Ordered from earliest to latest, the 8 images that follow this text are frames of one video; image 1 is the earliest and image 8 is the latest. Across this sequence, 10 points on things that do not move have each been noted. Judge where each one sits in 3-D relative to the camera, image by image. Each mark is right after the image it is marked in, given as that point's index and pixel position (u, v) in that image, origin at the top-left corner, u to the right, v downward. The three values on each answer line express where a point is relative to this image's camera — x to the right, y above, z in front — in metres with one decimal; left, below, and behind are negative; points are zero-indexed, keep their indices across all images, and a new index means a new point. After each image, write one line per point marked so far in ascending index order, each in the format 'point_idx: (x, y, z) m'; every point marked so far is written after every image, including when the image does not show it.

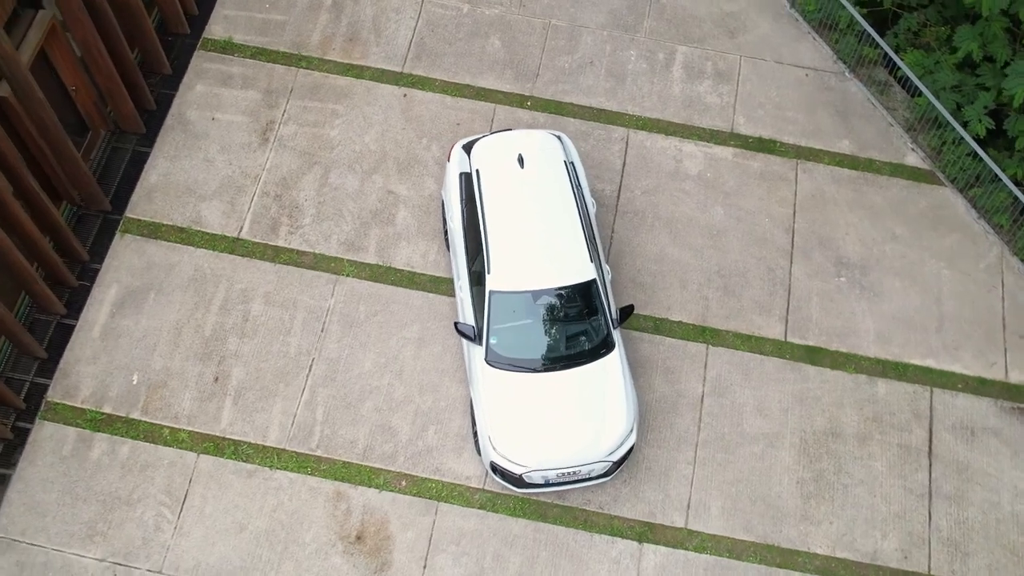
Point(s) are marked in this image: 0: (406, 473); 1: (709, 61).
0: (-1.0, -1.7, +9.9) m
1: (+2.3, +2.7, +12.4) m
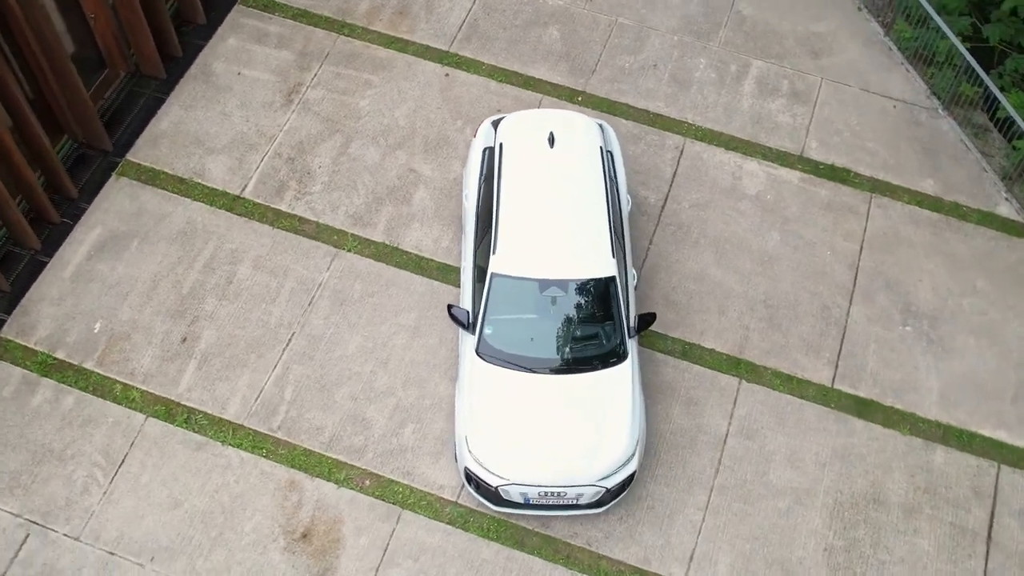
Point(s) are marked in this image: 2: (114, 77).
0: (-1.2, -1.5, +8.6) m
1: (+2.9, +2.2, +11.2) m
2: (-4.1, +2.2, +10.8) m
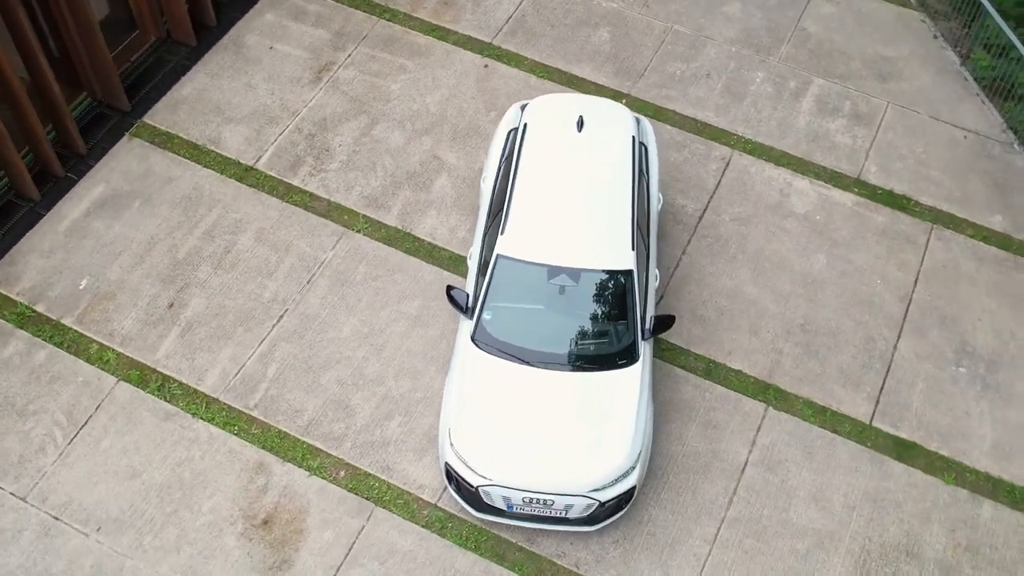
0: (-1.2, -1.3, +7.9) m
1: (+3.3, +1.8, +10.4) m
2: (-3.7, +2.4, +10.5) m
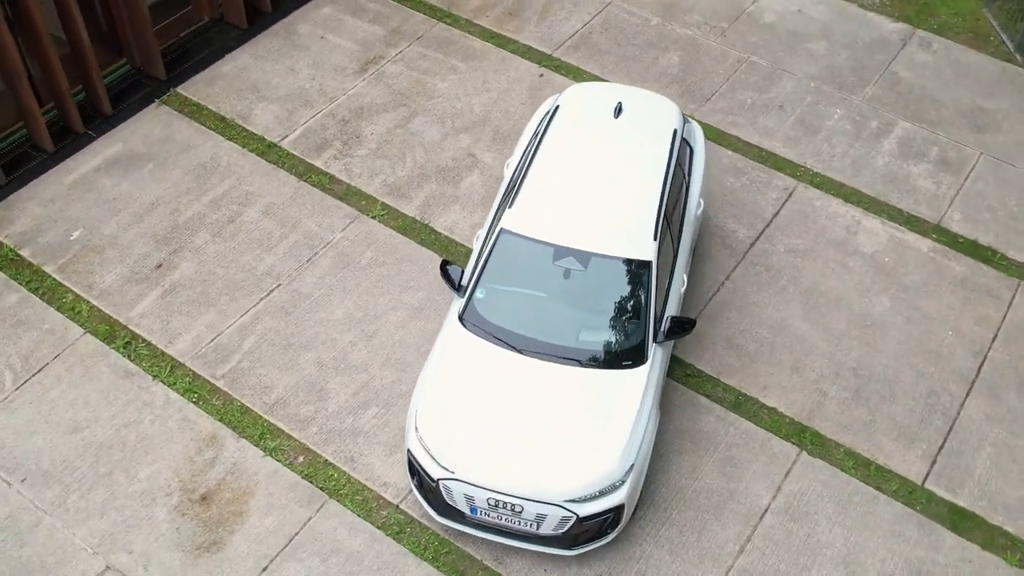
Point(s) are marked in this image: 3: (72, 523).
0: (-1.3, -1.1, +7.0) m
1: (+3.7, +1.3, +9.4) m
2: (-3.1, +2.6, +10.2) m
3: (-2.7, -1.4, +6.5) m
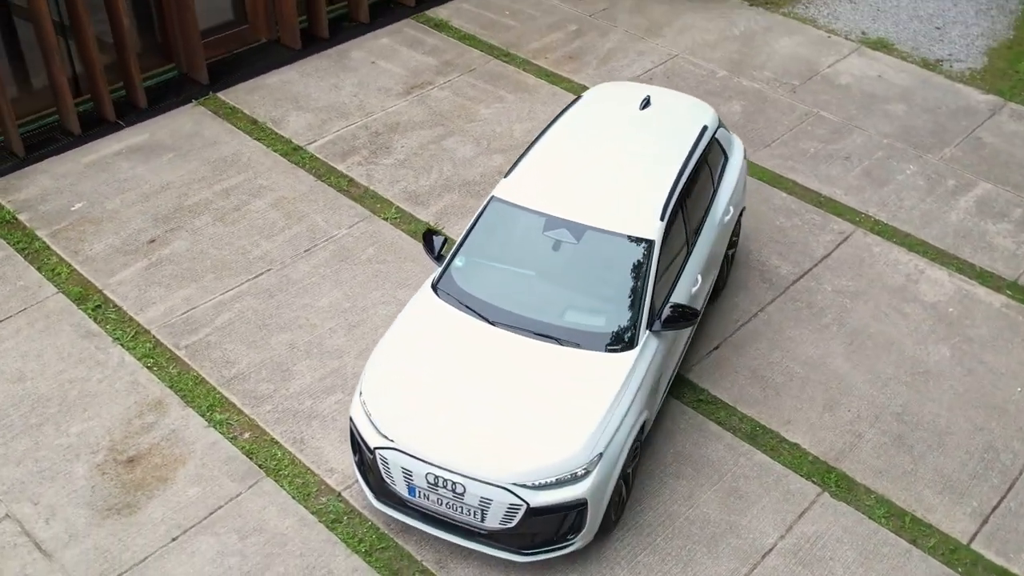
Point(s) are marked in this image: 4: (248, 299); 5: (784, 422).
0: (-1.5, -0.8, +6.2) m
1: (+4.0, +0.6, +8.4) m
2: (-2.5, +2.4, +10.2) m
3: (-2.9, -1.0, +5.9) m
4: (-1.8, -0.1, +7.2) m
5: (+1.7, -0.8, +6.4) m
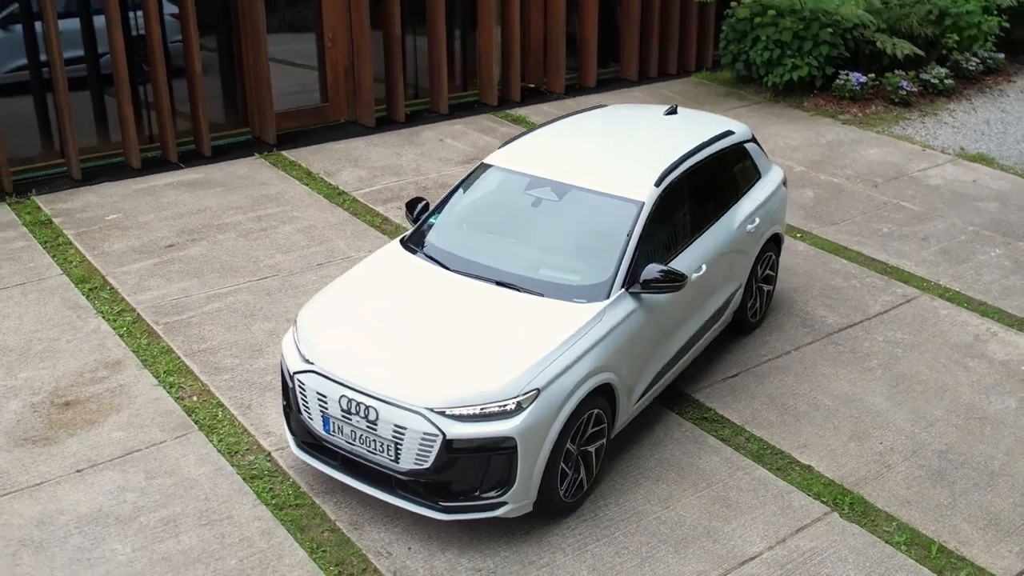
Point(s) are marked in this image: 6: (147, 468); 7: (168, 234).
0: (-1.6, -0.6, +5.8) m
1: (+4.2, 0.0, +7.3) m
2: (-1.8, +1.7, +10.4) m
3: (-3.1, -0.6, +5.6) m
4: (-1.7, 0.0, +6.9) m
5: (+1.5, -0.8, +5.5) m
6: (-1.7, -0.9, +5.1) m
7: (-2.5, +0.4, +7.7) m
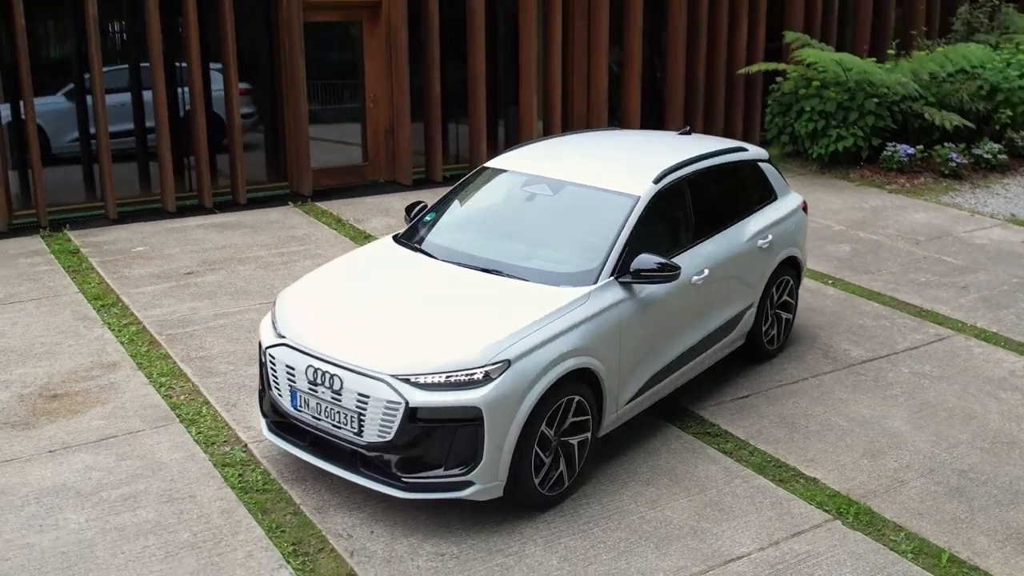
0: (-1.7, -0.5, +5.7) m
1: (+4.3, -0.3, +6.8) m
2: (-1.4, +1.1, +10.5) m
3: (-3.2, -0.5, +5.6) m
4: (-1.7, -0.2, +6.8) m
5: (+1.4, -0.8, +5.1) m
6: (-1.8, -0.8, +4.9) m
7: (-2.4, +0.2, +7.8) m
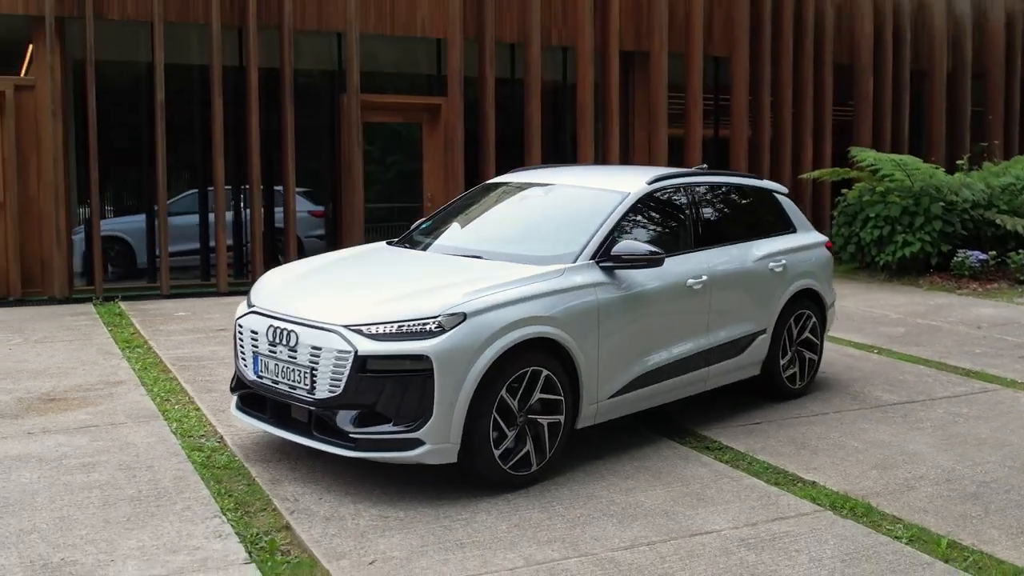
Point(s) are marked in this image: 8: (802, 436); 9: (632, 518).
0: (-1.7, -0.6, +5.6) m
1: (+4.4, -0.7, +6.1) m
2: (-0.9, +0.1, +10.7) m
3: (-3.2, -0.5, +5.7) m
4: (-1.6, -0.4, +6.8) m
5: (+1.3, -0.8, +4.7) m
6: (-1.9, -0.7, +4.9) m
7: (-2.1, -0.3, +7.9) m
8: (+1.4, -0.7, +5.2) m
9: (+0.5, -0.9, +4.0) m
